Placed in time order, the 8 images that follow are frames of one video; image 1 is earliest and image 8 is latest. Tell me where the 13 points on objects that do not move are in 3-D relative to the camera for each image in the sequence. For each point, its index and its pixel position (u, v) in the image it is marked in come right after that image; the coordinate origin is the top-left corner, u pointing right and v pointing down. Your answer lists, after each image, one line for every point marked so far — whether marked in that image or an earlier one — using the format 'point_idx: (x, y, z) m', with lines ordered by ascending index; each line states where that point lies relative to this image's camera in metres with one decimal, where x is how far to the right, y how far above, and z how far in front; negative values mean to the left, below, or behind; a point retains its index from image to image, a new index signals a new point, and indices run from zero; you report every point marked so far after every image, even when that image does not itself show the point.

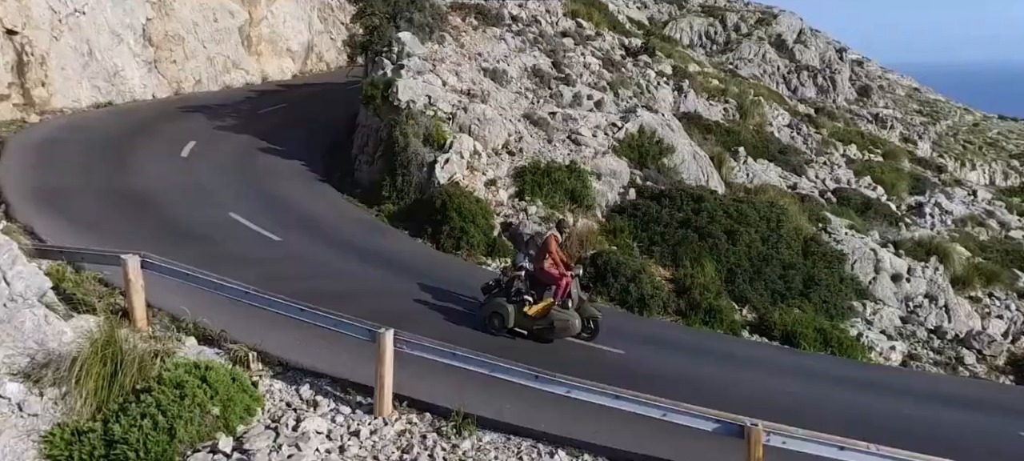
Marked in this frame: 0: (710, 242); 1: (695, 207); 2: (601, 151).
0: (+2.1, -0.1, +11.2) m
1: (+2.1, +0.3, +11.8) m
2: (+1.1, +1.0, +11.6) m
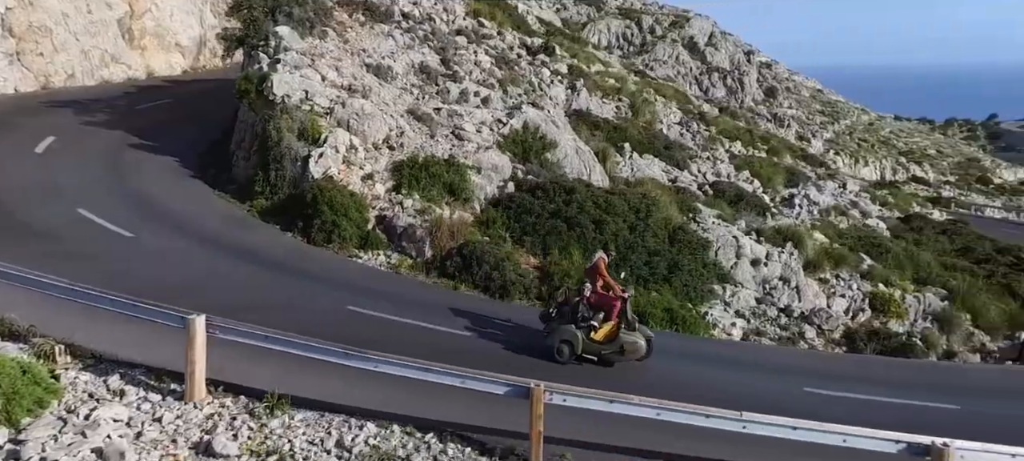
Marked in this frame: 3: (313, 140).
0: (+0.6, 0.0, +11.6) m
1: (+0.5, +0.4, +12.2) m
2: (-0.4, +1.1, +12.0) m
3: (-2.4, +1.1, +11.0) m
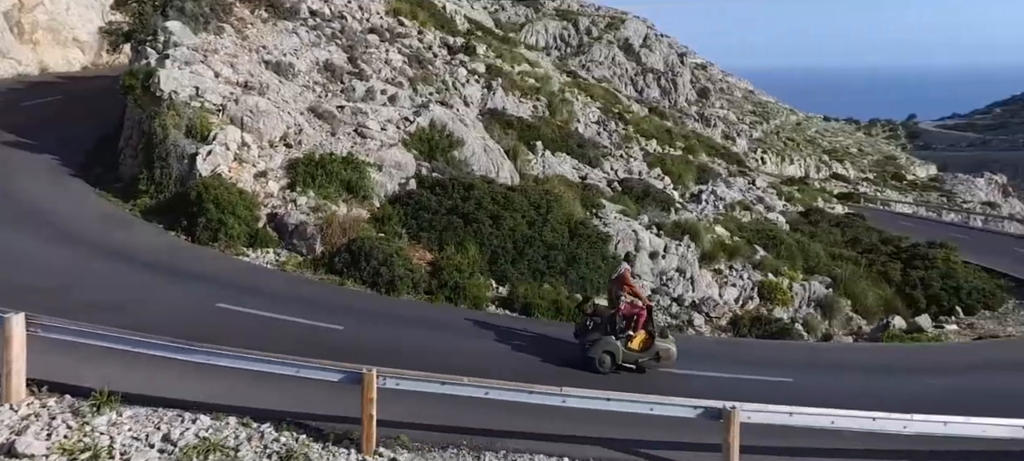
0: (-0.6, 0.0, +11.7) m
1: (-0.8, +0.5, +12.3) m
2: (-1.7, +1.1, +12.0) m
3: (-3.6, +1.1, +10.8) m
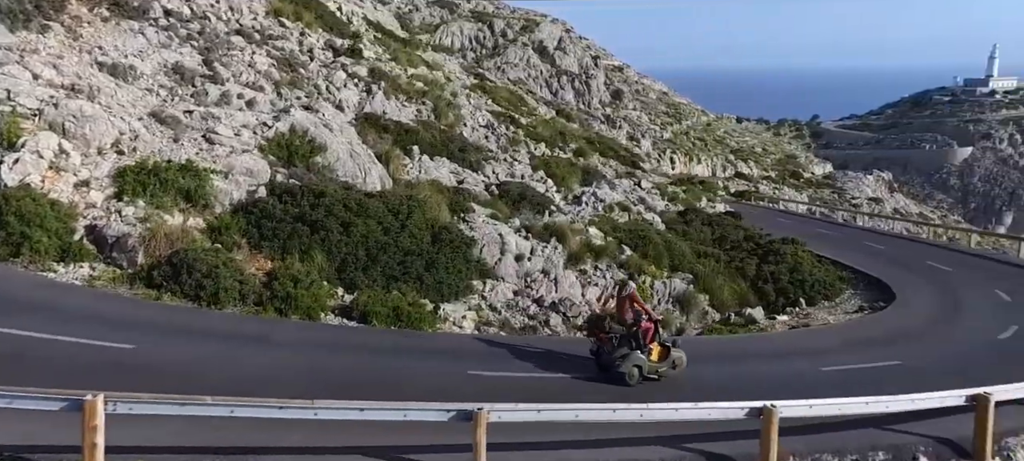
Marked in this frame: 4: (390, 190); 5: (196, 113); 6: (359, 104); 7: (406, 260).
0: (-2.4, -0.1, +11.2) m
1: (-2.6, +0.4, +11.7) m
2: (-3.5, +1.0, +11.3) m
3: (-5.3, +0.9, +10.0) m
4: (-2.2, +0.7, +15.4) m
5: (-4.2, +1.6, +12.1) m
6: (-3.3, +2.7, +19.4) m
7: (-1.7, -0.4, +13.3) m
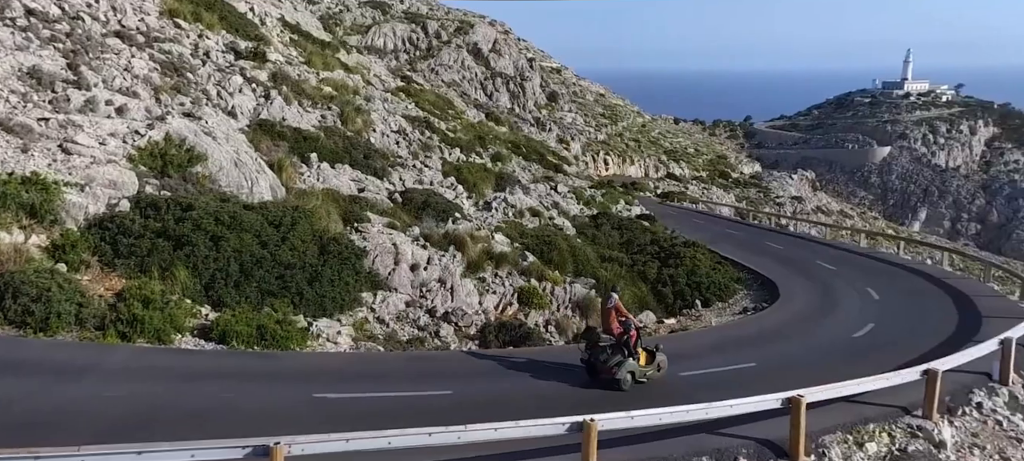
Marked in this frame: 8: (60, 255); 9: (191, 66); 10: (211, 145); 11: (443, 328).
0: (-3.8, -0.2, +10.6) m
1: (-4.0, +0.2, +11.2) m
2: (-4.9, +0.8, +10.7) m
3: (-6.7, +0.7, +9.3) m
4: (-3.9, +0.5, +14.9) m
5: (-5.7, +1.4, +11.4) m
6: (-5.3, +2.5, +18.8) m
7: (-3.2, -0.6, +12.8) m
8: (-4.5, -0.2, +9.3) m
9: (-6.5, +3.3, +18.8) m
10: (-4.6, +1.3, +13.8) m
11: (-1.2, -1.6, +15.2) m
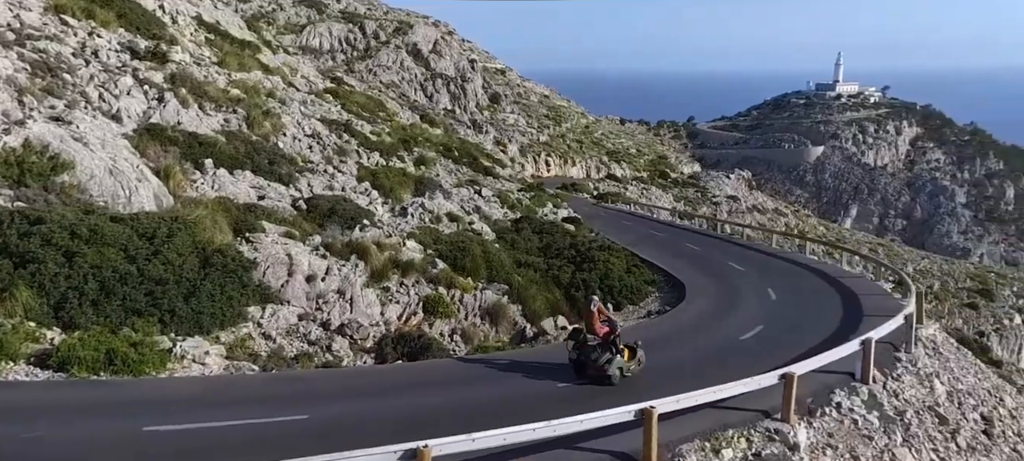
0: (-5.2, -0.4, +9.9) m
1: (-5.5, 0.0, +10.4) m
2: (-6.3, +0.6, +9.9) m
3: (-8.0, +0.5, +8.4) m
4: (-5.5, +0.3, +14.1) m
5: (-7.2, +1.2, +10.6) m
6: (-7.2, +2.3, +18.0) m
7: (-4.7, -0.8, +12.1) m
8: (-5.8, -0.4, +8.5) m
9: (-8.4, +3.1, +17.9) m
10: (-6.1, +1.1, +13.0) m
11: (-2.8, -1.8, +14.6) m
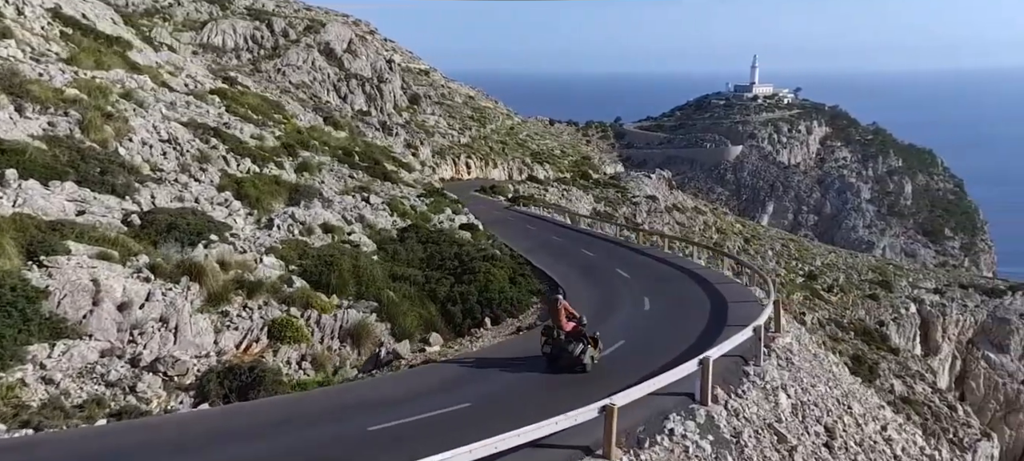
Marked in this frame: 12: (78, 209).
0: (-7.1, -0.7, +7.7) m
1: (-7.4, -0.3, +8.2) m
2: (-8.2, +0.3, +7.7) m
3: (-9.8, +0.2, +6.0) m
4: (-7.8, 0.0, +11.9) m
5: (-9.1, +0.8, +8.3) m
6: (-9.7, +1.9, +15.7) m
7: (-6.8, -1.1, +10.0) m
8: (-7.6, -0.7, +6.3) m
9: (-10.9, +2.7, +15.5) m
10: (-8.3, +0.8, +10.8) m
11: (-5.1, -2.1, +12.6) m
12: (-7.6, +0.4, +15.9) m
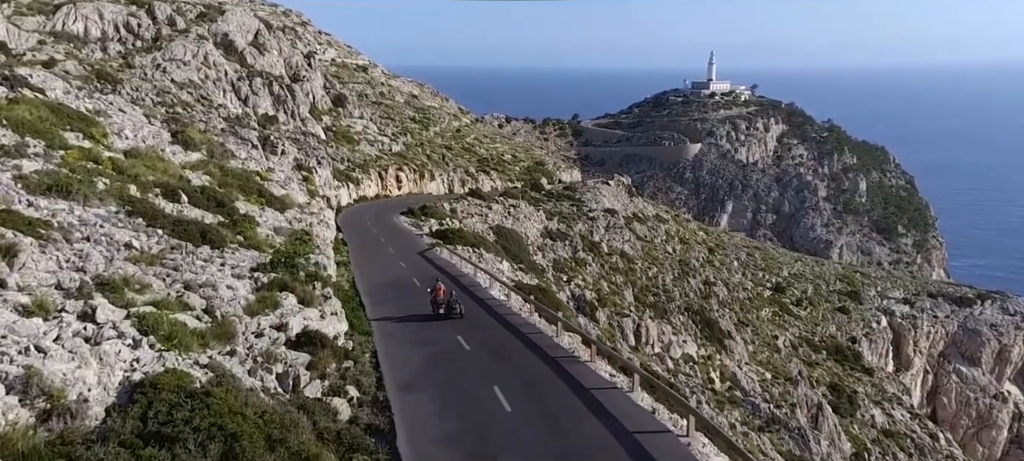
0: (-8.7, -3.4, -6.7) m
1: (-9.0, -3.0, -6.2) m
2: (-9.8, -2.4, -6.8) m
3: (-11.3, -2.5, -8.5) m
4: (-9.6, -2.7, -2.6) m
5: (-10.8, -1.9, -6.3) m
6: (-11.7, -0.7, +1.1) m
7: (-8.5, -3.8, -4.4) m
8: (-9.1, -3.4, -8.2) m
9: (-12.9, +0.1, +0.8) m
10: (-10.0, -1.9, -3.7) m
11: (-6.9, -4.7, -1.7) m
12: (-9.6, -2.2, +1.4) m
